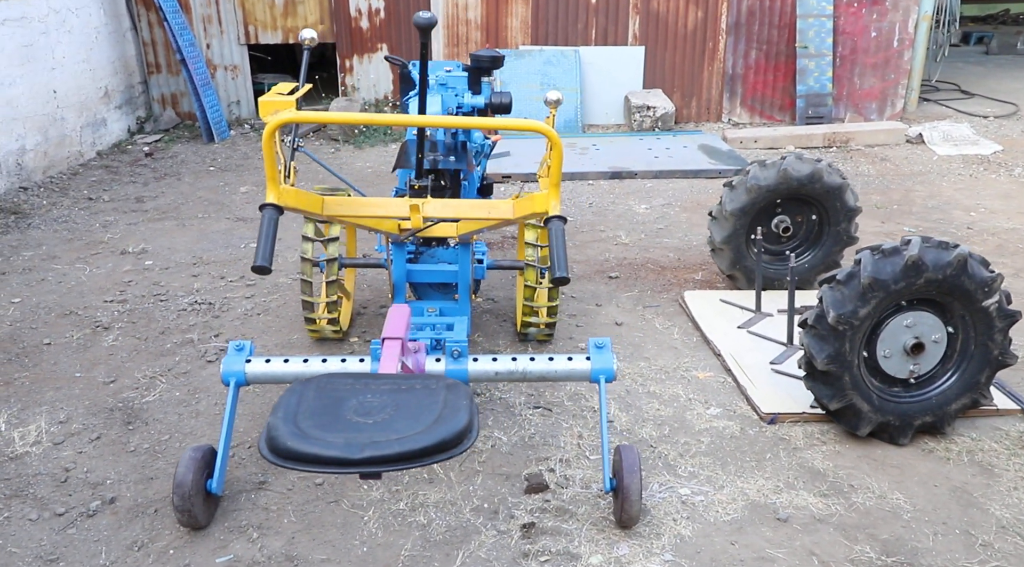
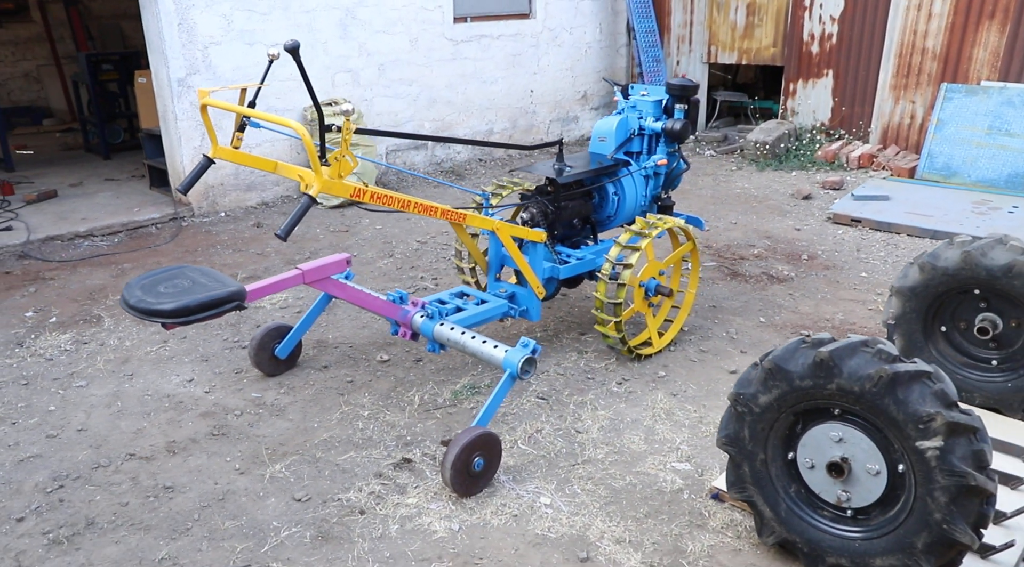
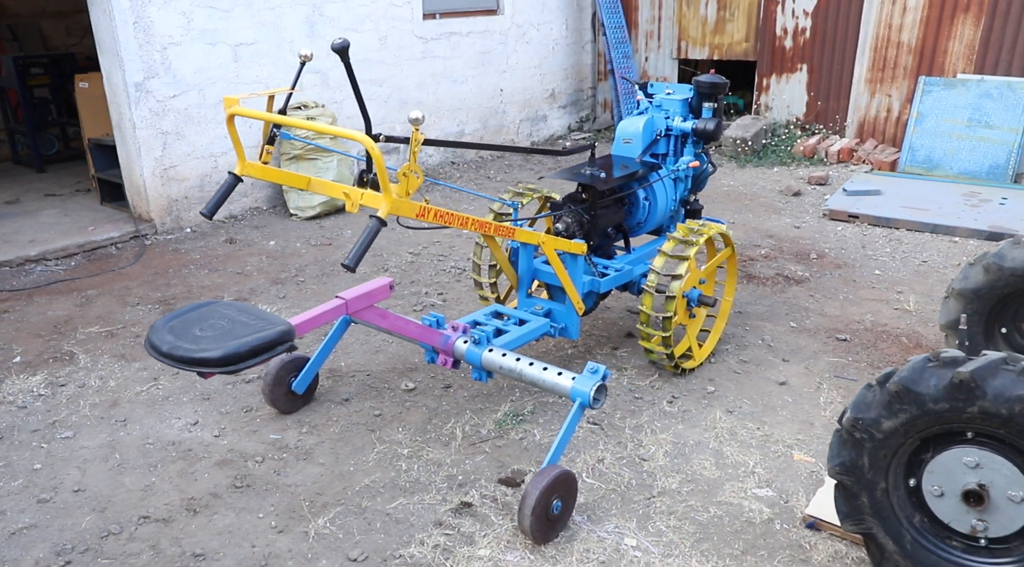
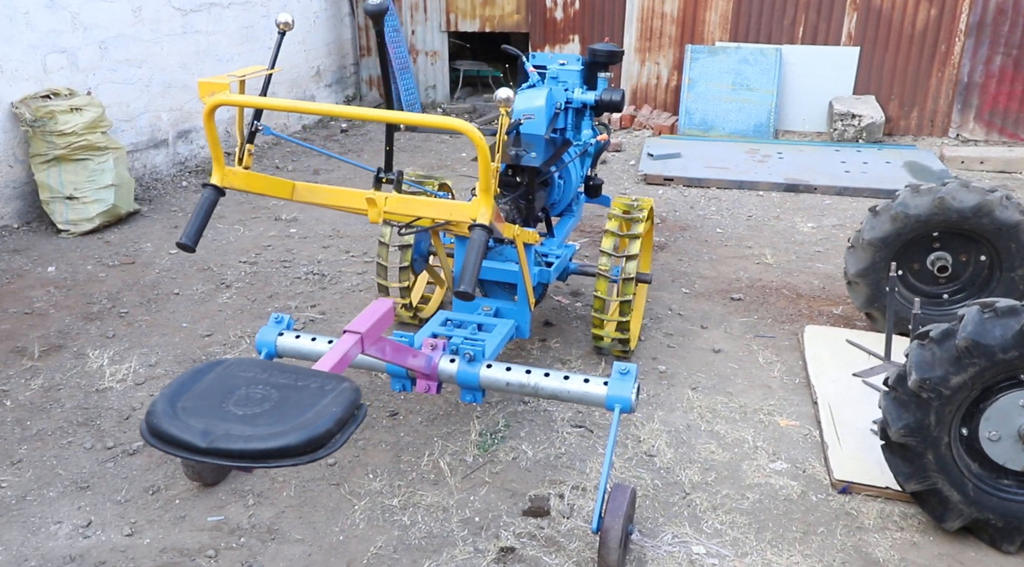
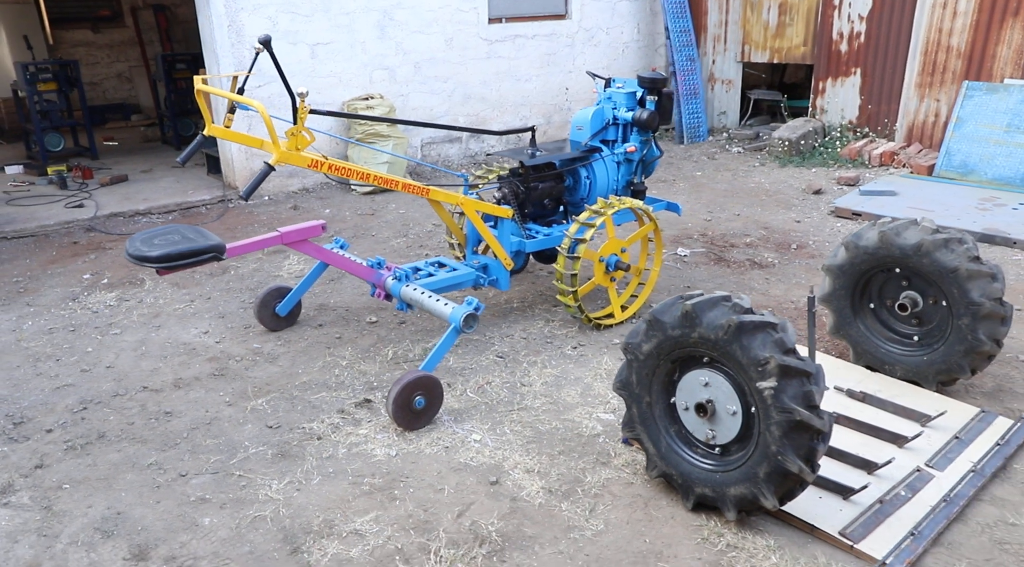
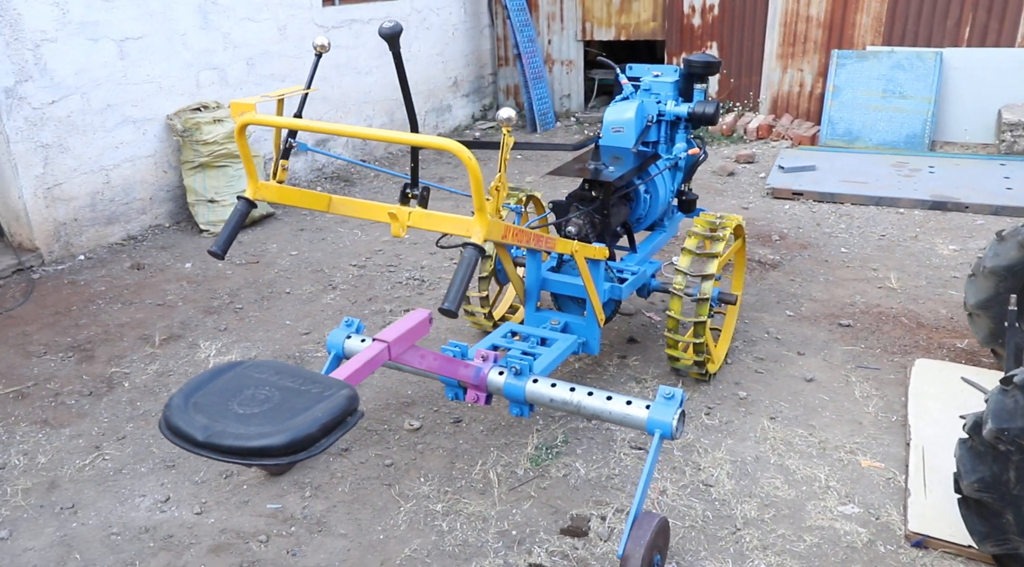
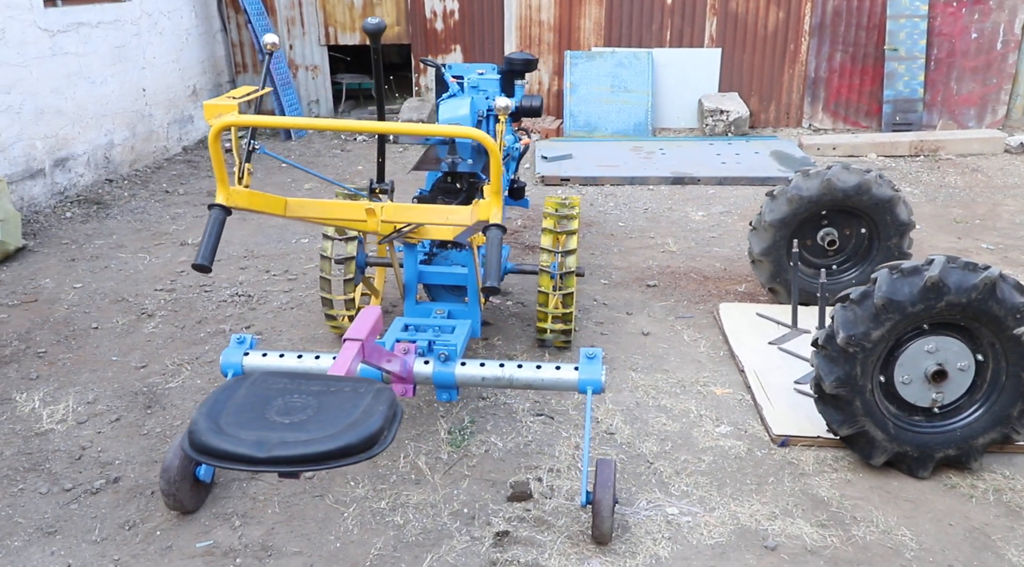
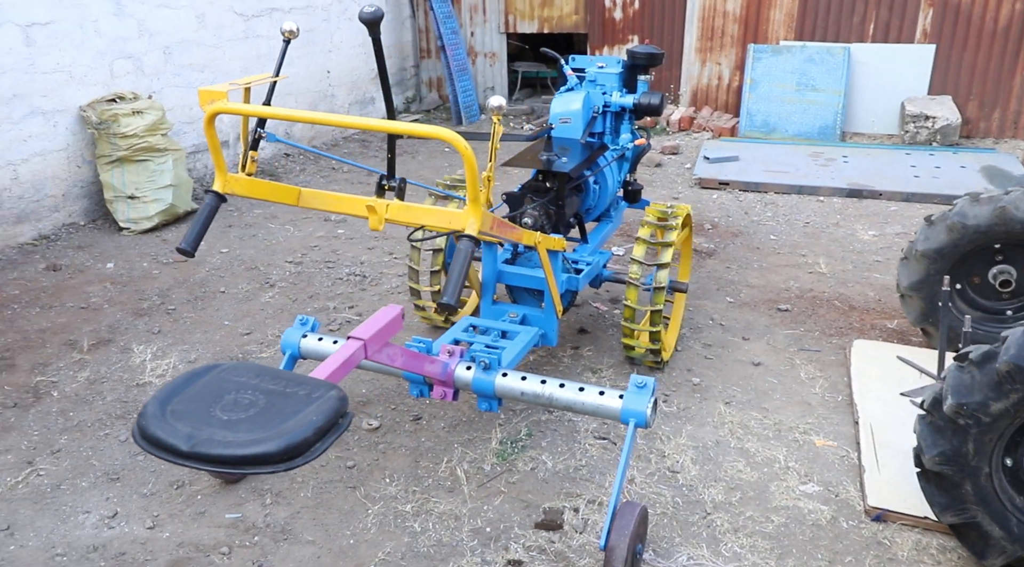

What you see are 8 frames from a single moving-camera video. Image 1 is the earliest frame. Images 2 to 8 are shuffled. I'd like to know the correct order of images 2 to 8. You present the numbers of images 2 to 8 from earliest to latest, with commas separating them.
7, 4, 8, 6, 3, 2, 5
